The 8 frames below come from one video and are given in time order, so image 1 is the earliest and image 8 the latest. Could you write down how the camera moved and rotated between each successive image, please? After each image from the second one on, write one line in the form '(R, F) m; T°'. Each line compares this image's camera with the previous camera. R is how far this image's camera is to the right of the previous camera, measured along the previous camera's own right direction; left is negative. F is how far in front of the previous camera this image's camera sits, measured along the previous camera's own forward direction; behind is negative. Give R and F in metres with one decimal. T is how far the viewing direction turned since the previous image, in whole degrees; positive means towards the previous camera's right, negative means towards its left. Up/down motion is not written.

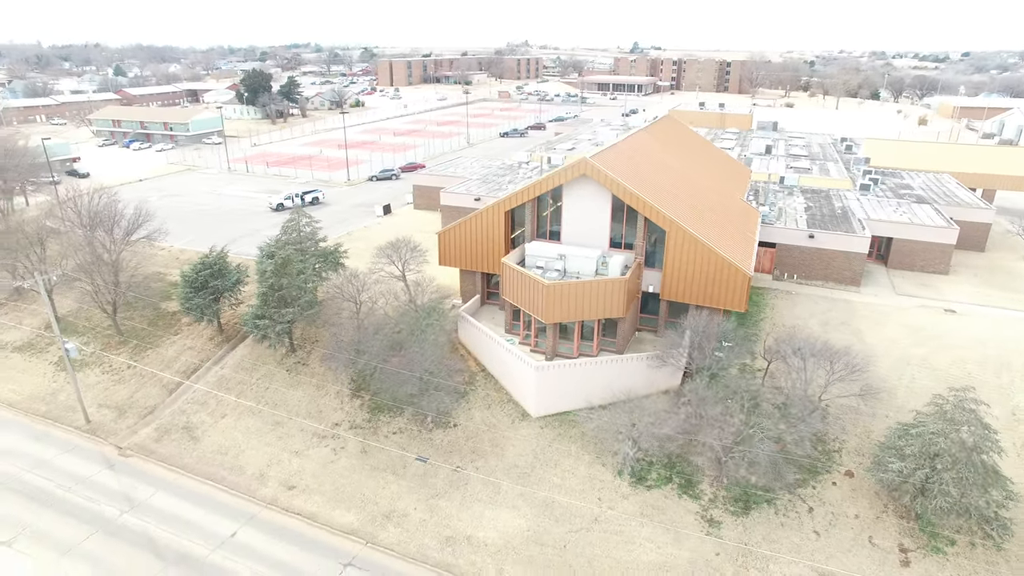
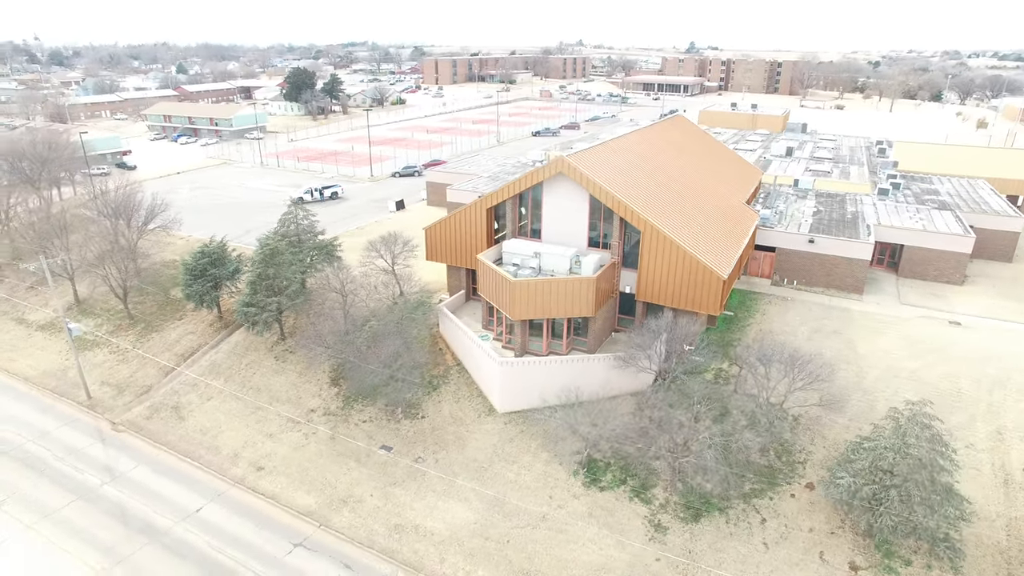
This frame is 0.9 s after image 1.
(+2.9, -0.1) m; -5°
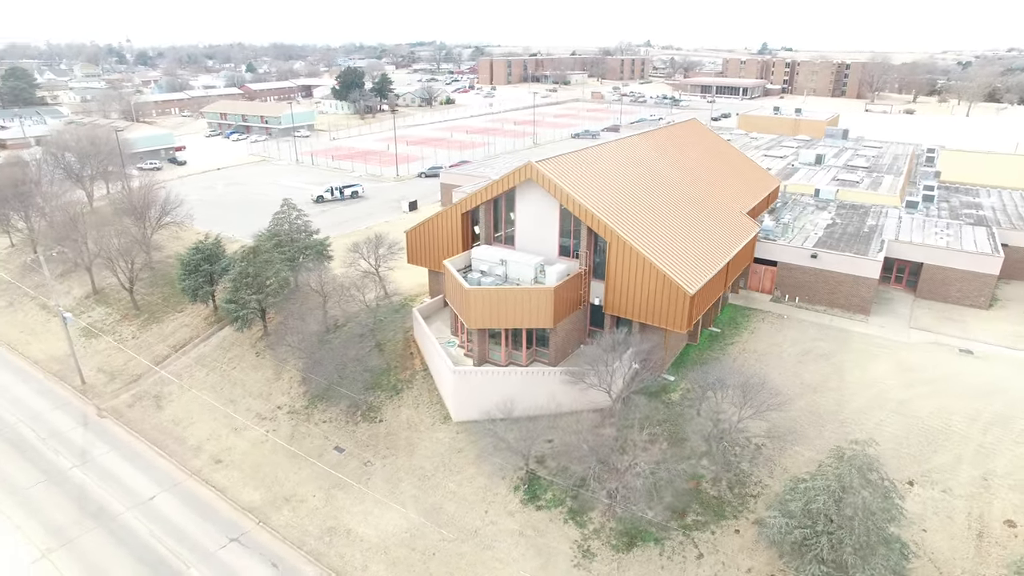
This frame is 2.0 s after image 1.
(+3.6, +0.7) m; -6°
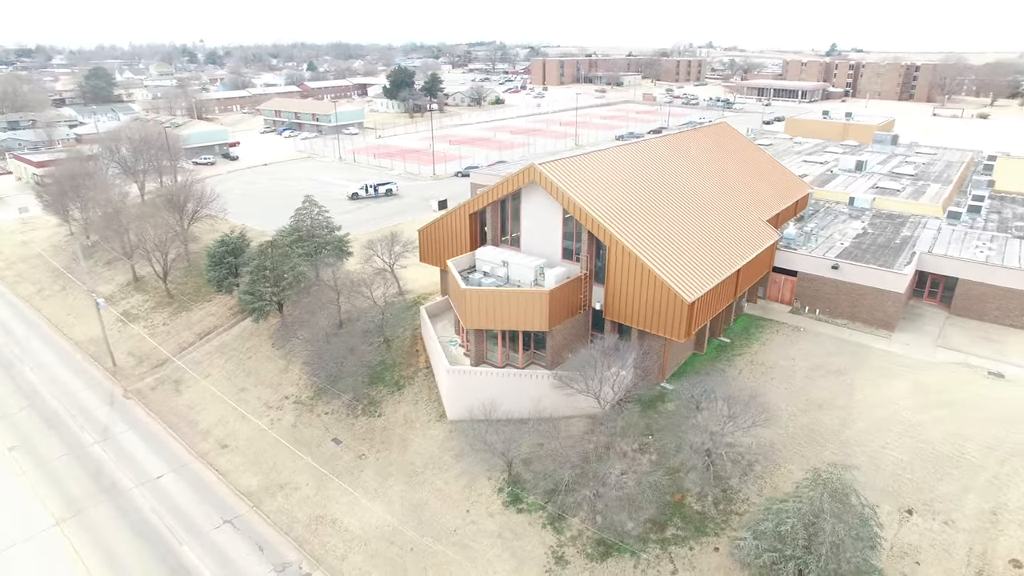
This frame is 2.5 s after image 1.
(+1.9, +0.1) m; -5°
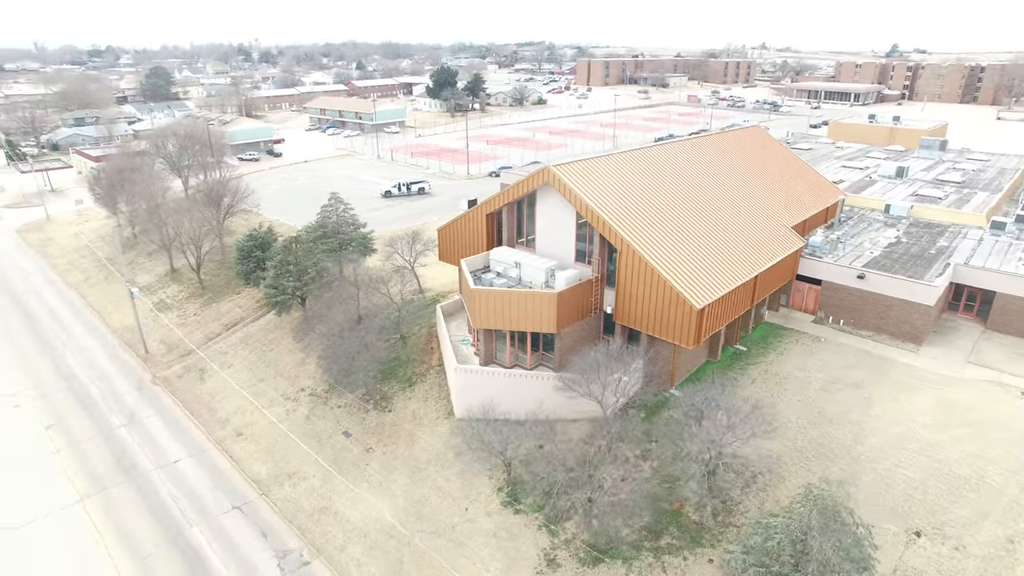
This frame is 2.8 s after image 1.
(+1.2, 0.0) m; -4°
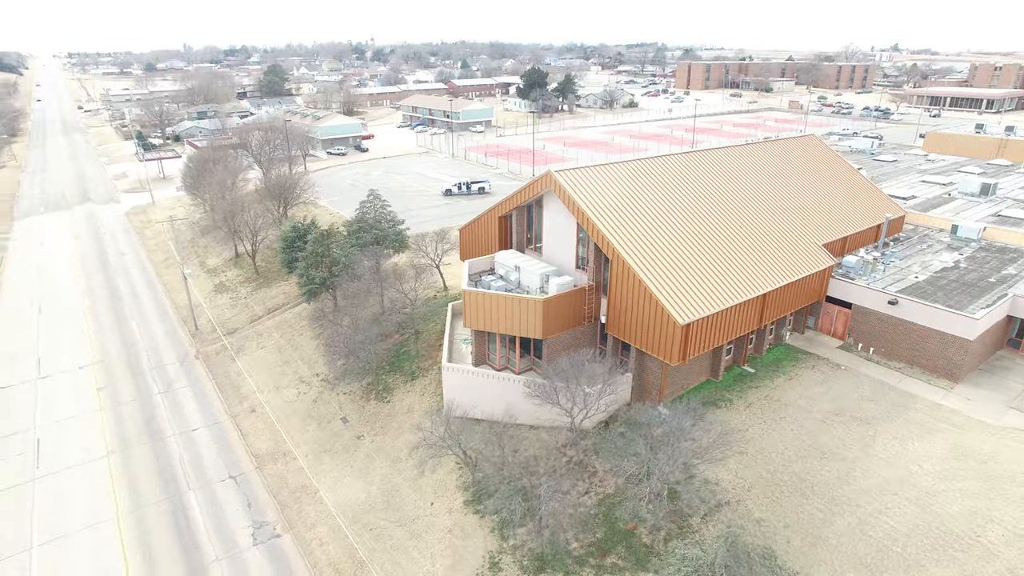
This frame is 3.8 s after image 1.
(+3.8, +0.2) m; -9°
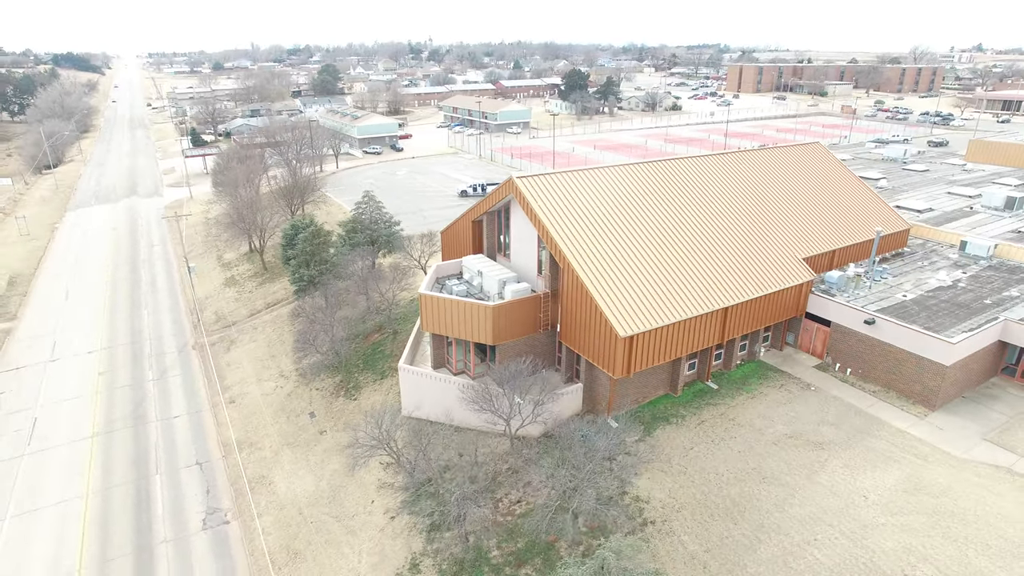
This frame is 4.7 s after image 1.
(+3.5, +0.2) m; -5°
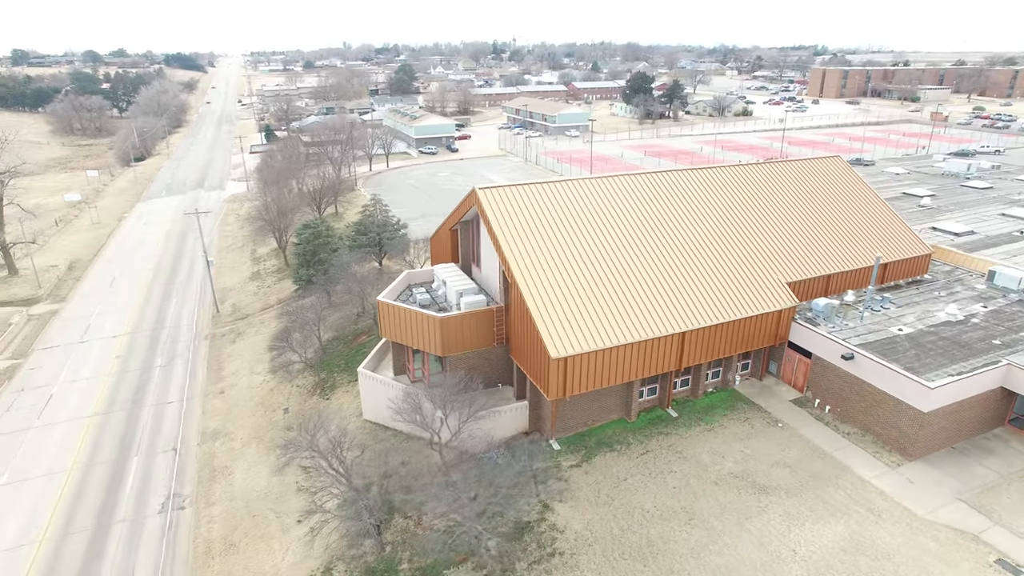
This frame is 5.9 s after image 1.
(+4.3, +0.7) m; -8°
